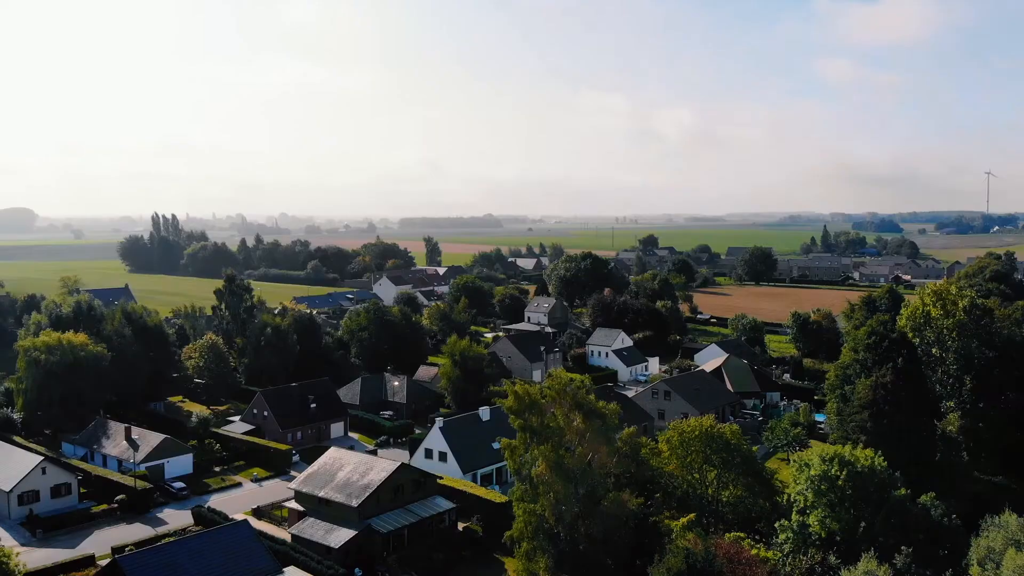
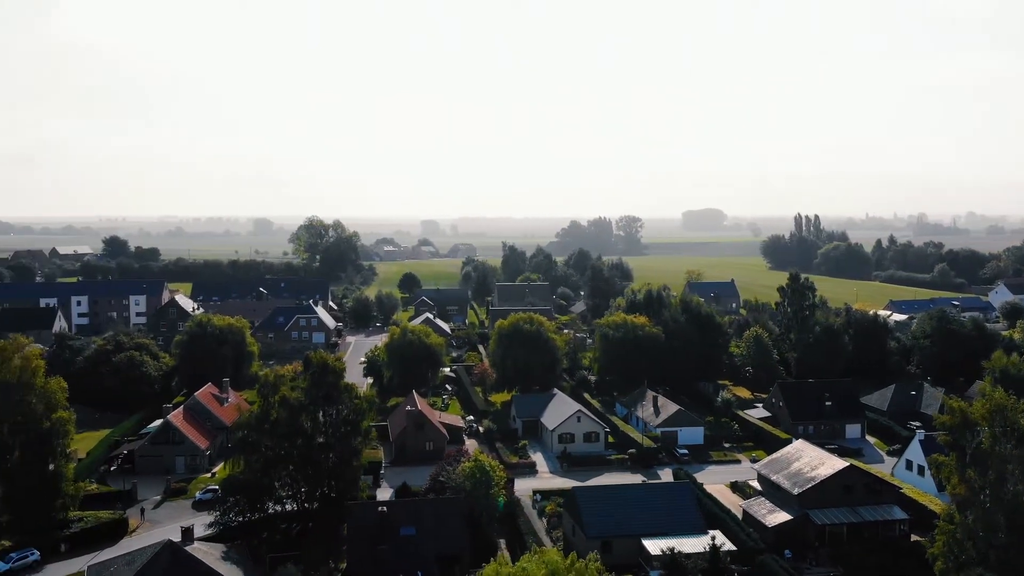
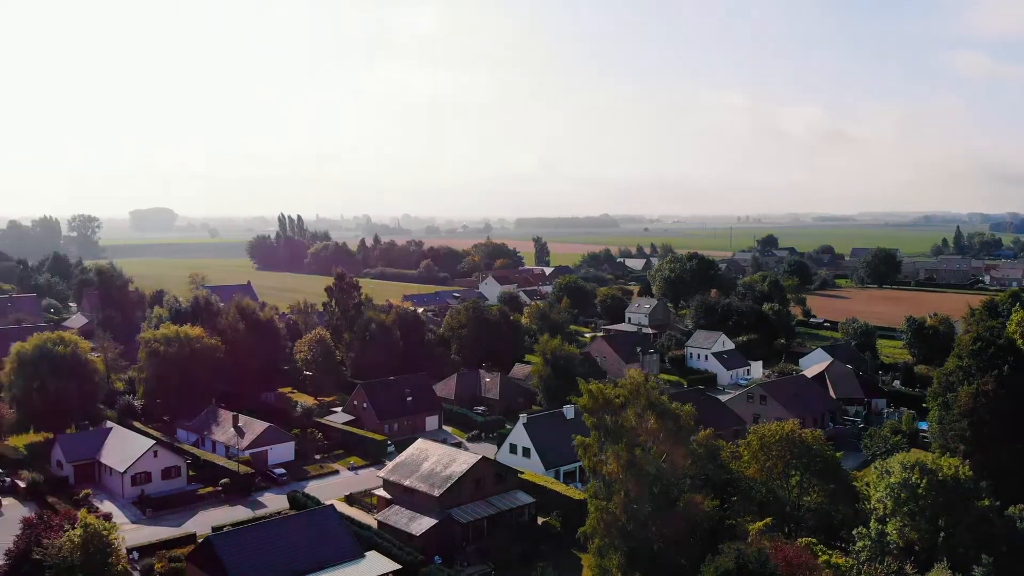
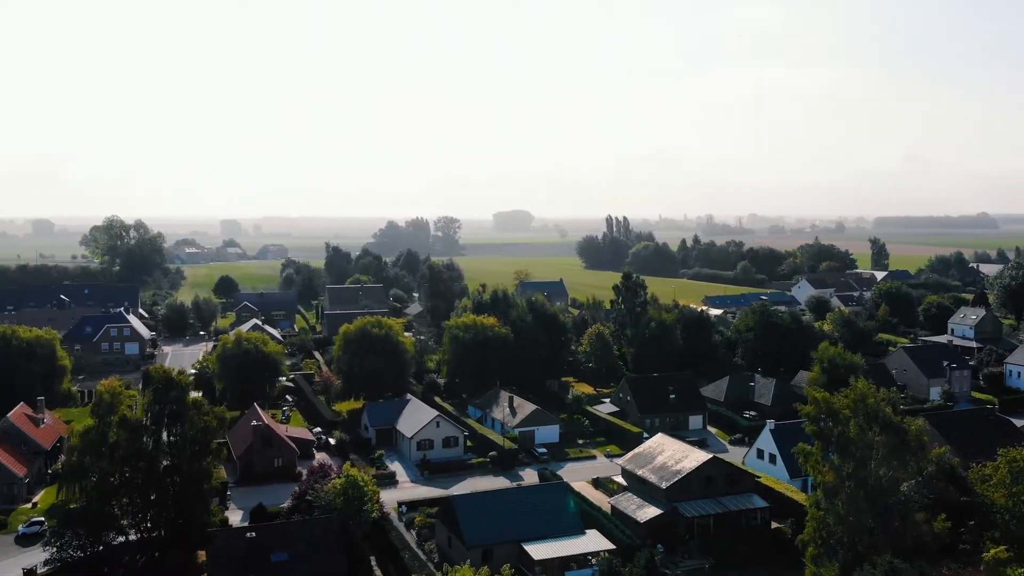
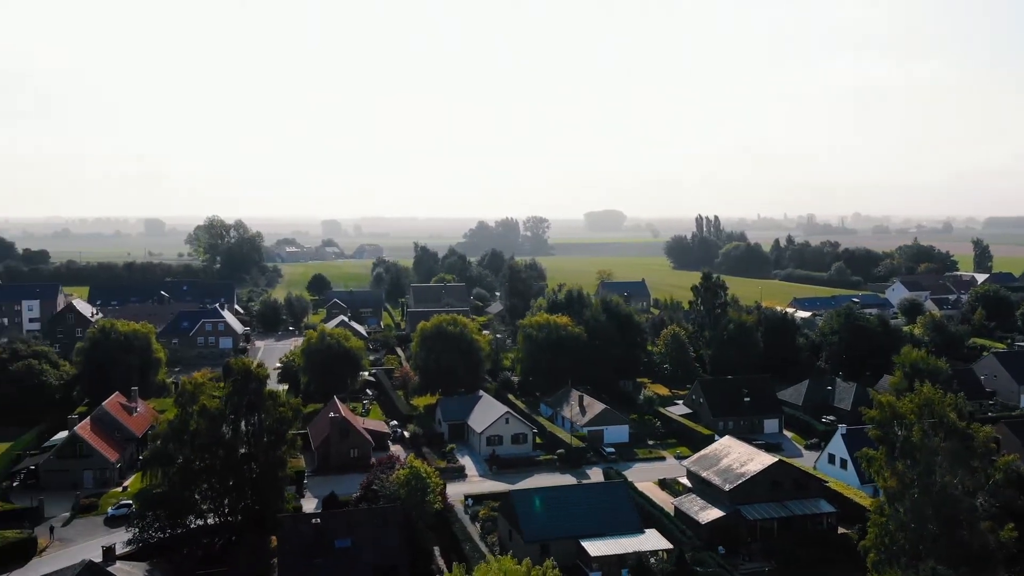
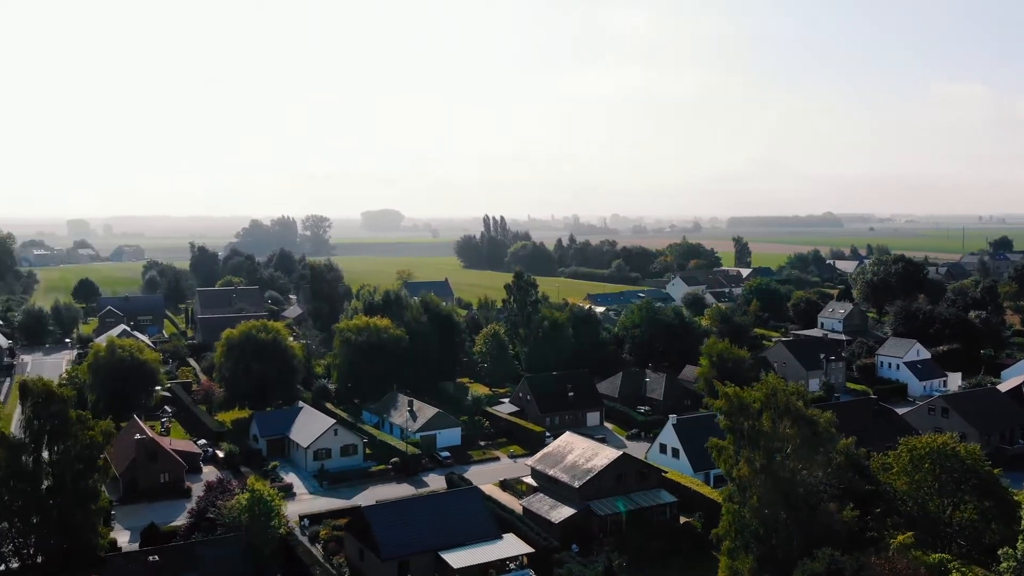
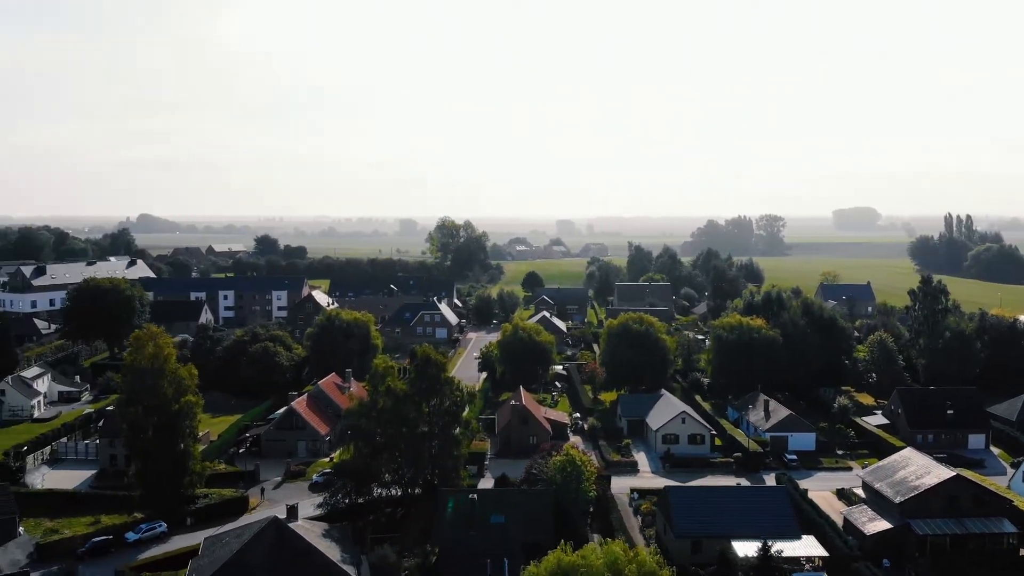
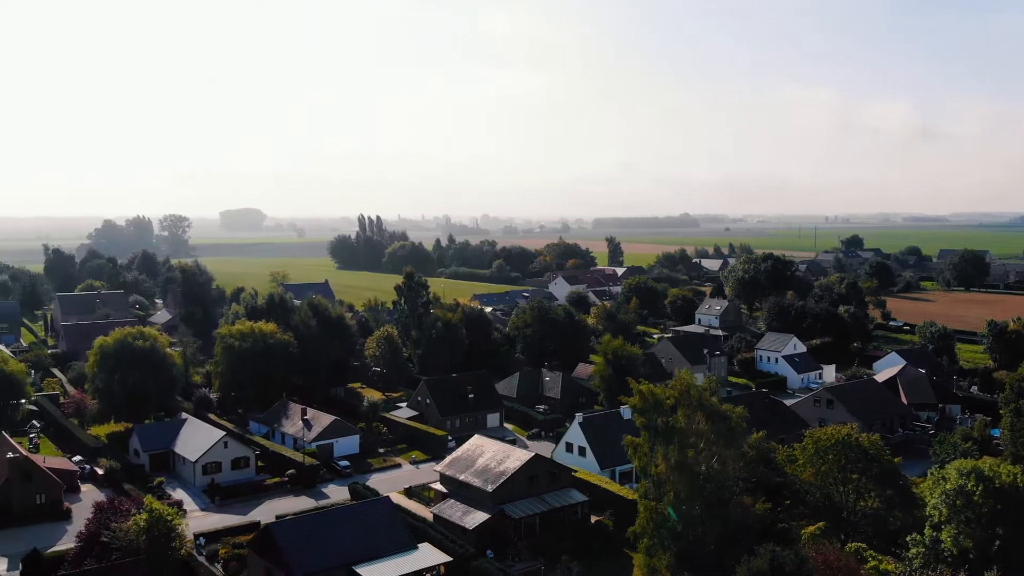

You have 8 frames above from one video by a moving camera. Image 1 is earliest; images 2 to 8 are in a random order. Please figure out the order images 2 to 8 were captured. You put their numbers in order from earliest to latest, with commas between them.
3, 8, 6, 4, 5, 2, 7
